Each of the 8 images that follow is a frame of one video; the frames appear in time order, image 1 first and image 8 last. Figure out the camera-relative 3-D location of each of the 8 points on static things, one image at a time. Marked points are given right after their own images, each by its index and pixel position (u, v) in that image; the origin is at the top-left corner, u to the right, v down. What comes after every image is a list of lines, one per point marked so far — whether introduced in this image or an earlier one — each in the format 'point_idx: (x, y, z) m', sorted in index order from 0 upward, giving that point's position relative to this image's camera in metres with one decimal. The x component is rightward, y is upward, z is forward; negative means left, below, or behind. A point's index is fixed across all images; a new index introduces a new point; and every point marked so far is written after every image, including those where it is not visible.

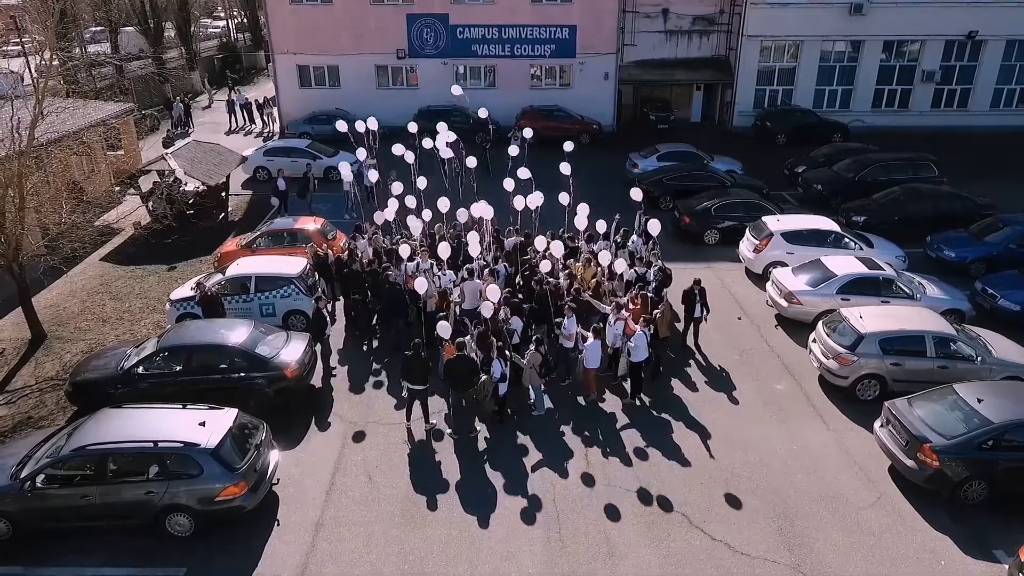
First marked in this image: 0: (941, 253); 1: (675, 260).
0: (+9.2, +0.7, +15.1) m
1: (+3.7, +0.6, +16.1) m
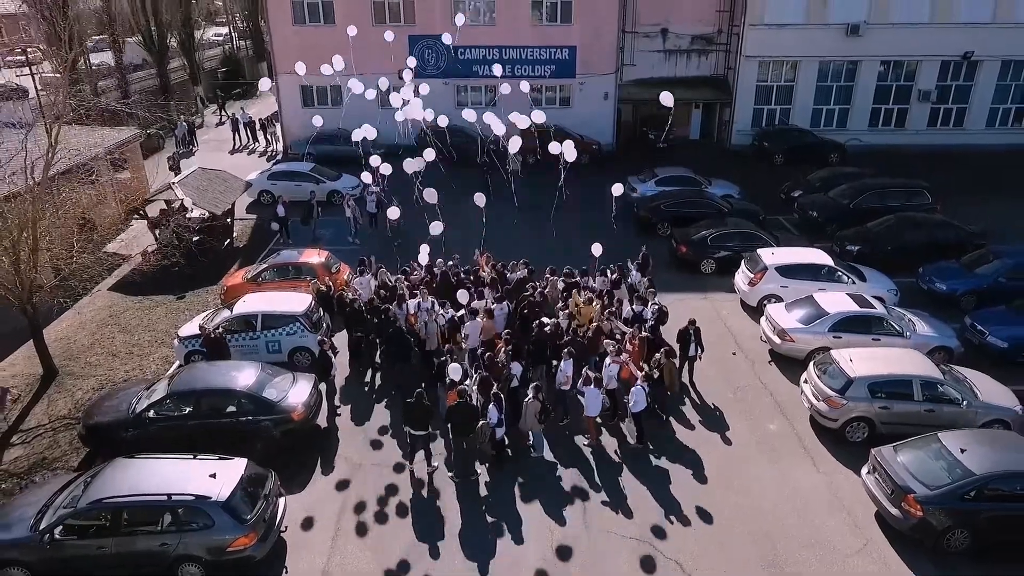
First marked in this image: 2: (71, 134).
0: (+9.2, 0.0, +15.4) m
1: (+3.7, 0.0, +16.5) m
2: (-12.3, +4.3, +19.4) m
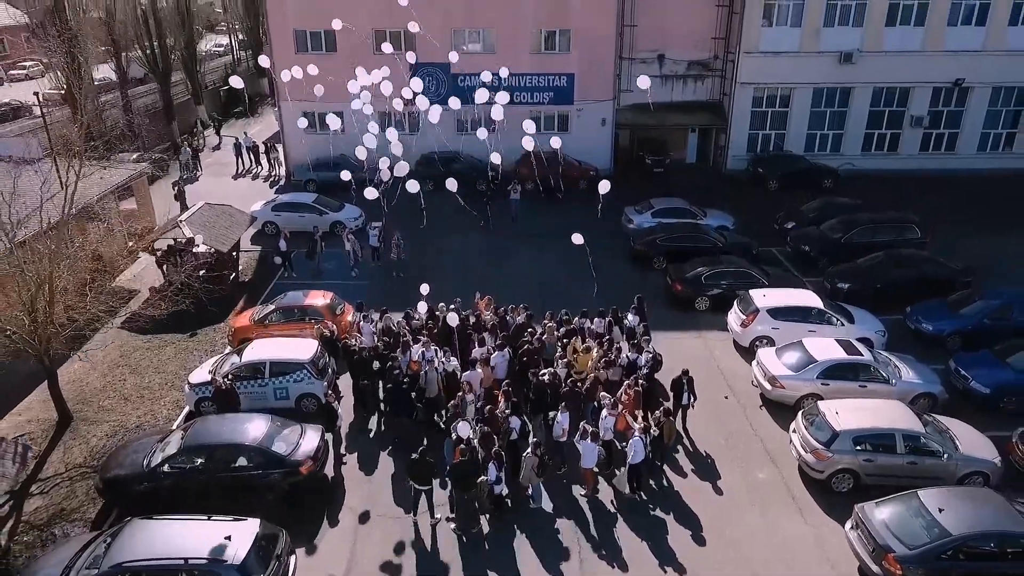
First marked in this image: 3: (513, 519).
0: (+9.2, -0.9, +15.9) m
1: (+3.7, -0.9, +16.9) m
2: (-12.4, +3.4, +19.8) m
3: (0.0, -3.6, +11.0) m
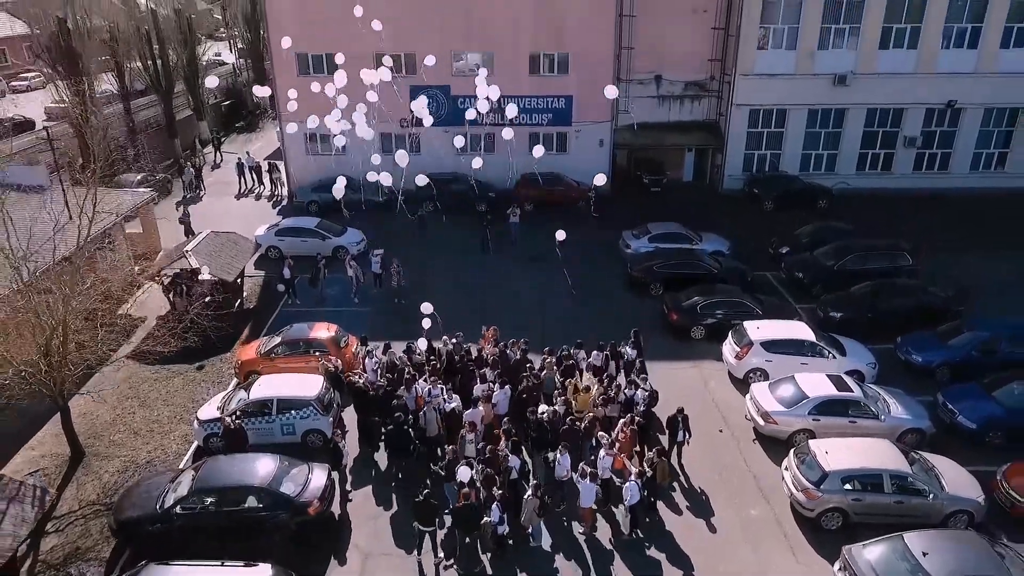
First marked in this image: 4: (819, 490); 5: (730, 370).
0: (+9.2, -1.6, +16.3) m
1: (+3.7, -1.7, +17.3) m
2: (-12.4, +2.6, +20.2) m
3: (0.0, -4.3, +11.3) m
4: (+5.1, -3.3, +11.6) m
5: (+5.0, -1.9, +16.2) m
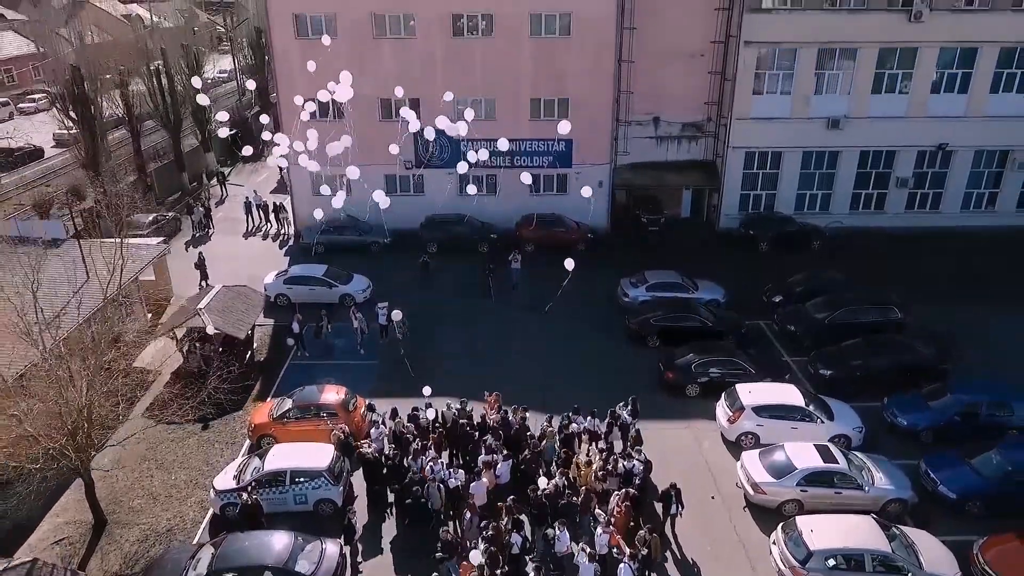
0: (+9.2, -3.1, +16.9) m
1: (+3.8, -3.2, +18.0) m
2: (-12.3, +1.1, +20.8) m
3: (+0.1, -5.9, +12.0) m
4: (+5.1, -4.9, +12.3) m
5: (+5.1, -3.5, +16.9) m
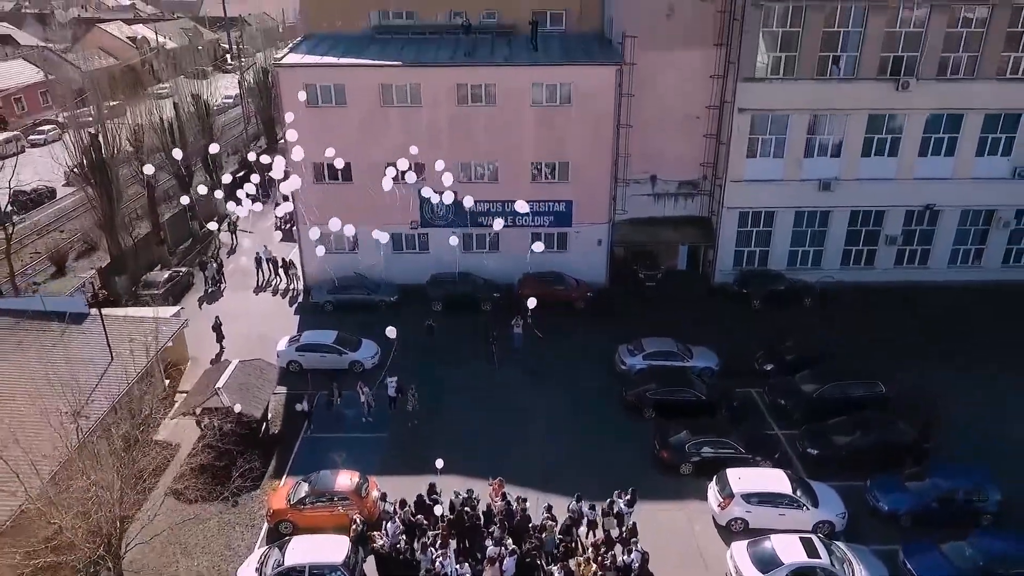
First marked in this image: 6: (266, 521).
0: (+9.3, -5.5, +17.9) m
1: (+3.9, -5.6, +19.0) m
2: (-12.2, -1.2, +21.8) m
3: (+0.2, -8.2, +13.0) m
4: (+5.2, -7.2, +13.3) m
5: (+5.2, -5.8, +17.9) m
6: (-6.3, -5.9, +17.9) m
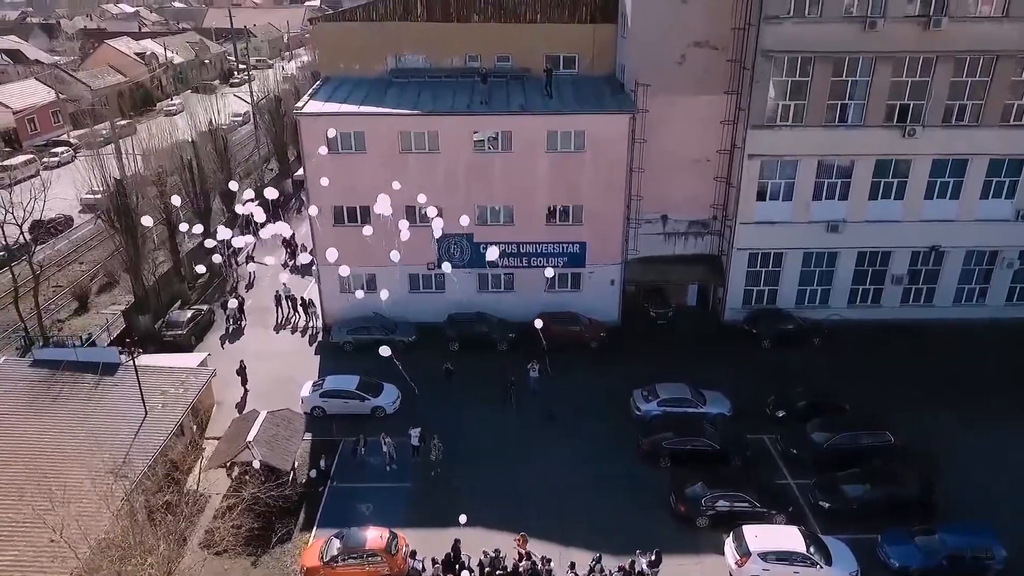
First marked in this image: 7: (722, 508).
0: (+9.9, -7.1, +18.6) m
1: (+4.5, -7.2, +19.7) m
2: (-11.6, -2.9, +22.5) m
3: (+0.8, -9.9, +13.7) m
4: (+5.8, -8.9, +14.0) m
5: (+5.8, -7.4, +18.6) m
6: (-5.7, -7.6, +18.6) m
7: (+6.0, -6.2, +20.0) m
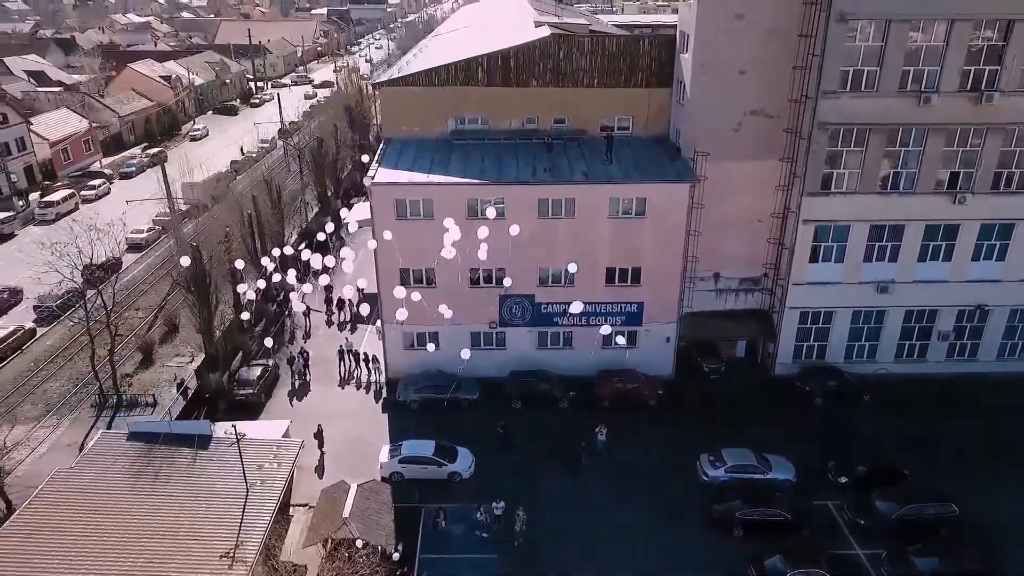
0: (+12.6, -9.7, +19.6) m
1: (+7.1, -9.8, +20.6) m
2: (-9.0, -5.5, +23.5) m
3: (+3.4, -12.5, +14.7) m
4: (+8.5, -11.4, +14.9) m
5: (+8.4, -10.0, +19.5) m
6: (-3.0, -10.1, +19.6) m
7: (+8.6, -8.8, +21.0) m
